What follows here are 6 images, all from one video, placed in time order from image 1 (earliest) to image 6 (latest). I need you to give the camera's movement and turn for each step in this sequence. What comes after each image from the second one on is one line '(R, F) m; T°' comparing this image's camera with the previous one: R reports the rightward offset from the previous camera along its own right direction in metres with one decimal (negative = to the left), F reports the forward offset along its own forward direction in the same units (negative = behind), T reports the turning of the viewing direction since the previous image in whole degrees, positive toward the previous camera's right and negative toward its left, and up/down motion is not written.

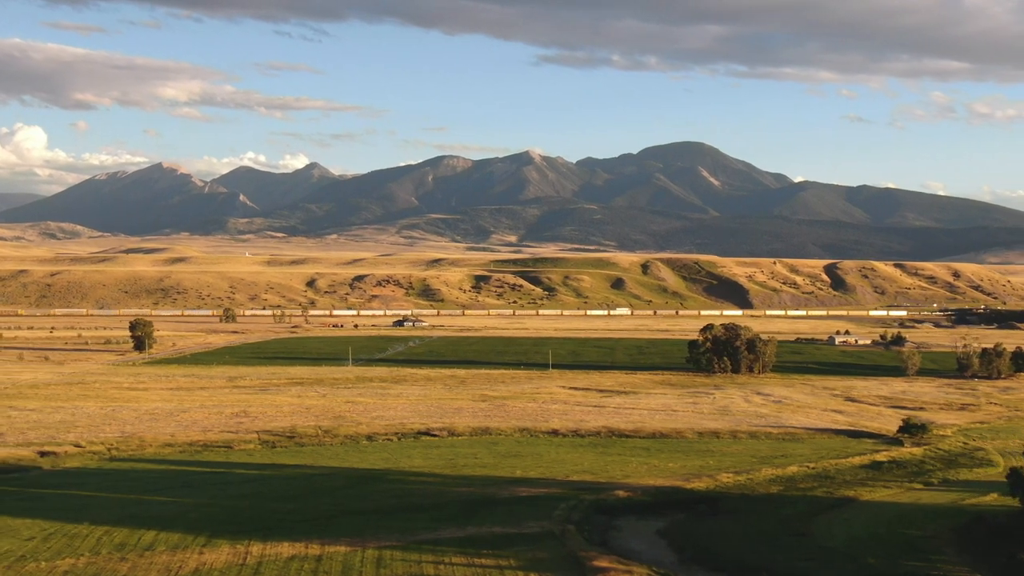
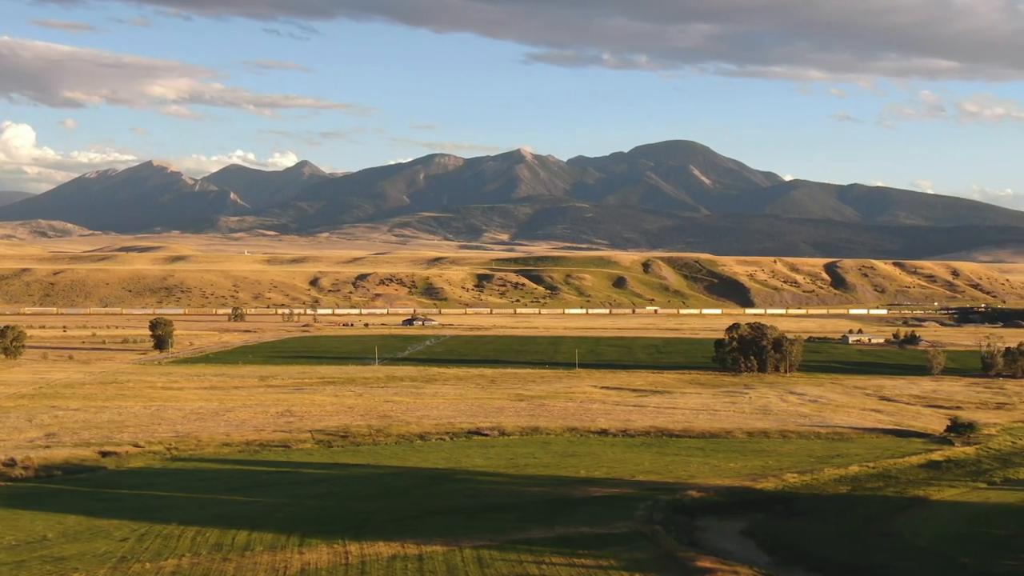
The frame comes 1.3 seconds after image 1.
(-2.0, 0.0) m; 0°
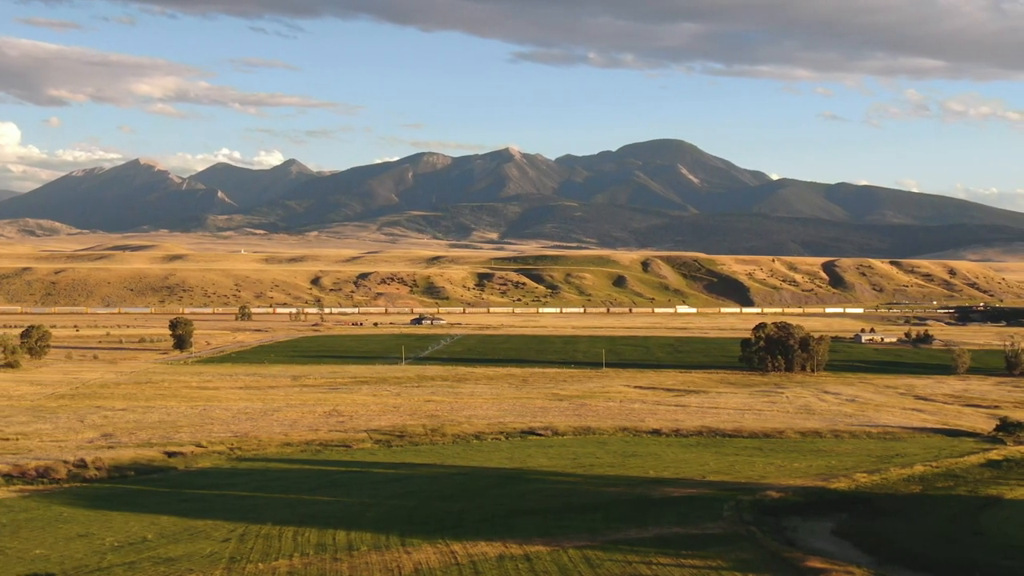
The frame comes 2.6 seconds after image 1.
(-2.2, 0.0) m; 0°
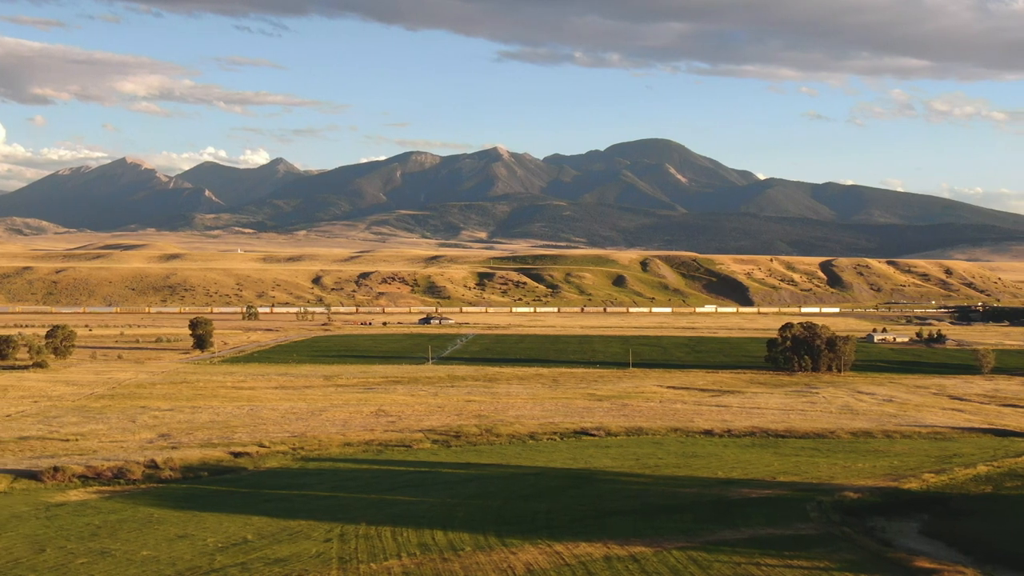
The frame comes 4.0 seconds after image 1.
(-2.2, -0.1) m; 0°
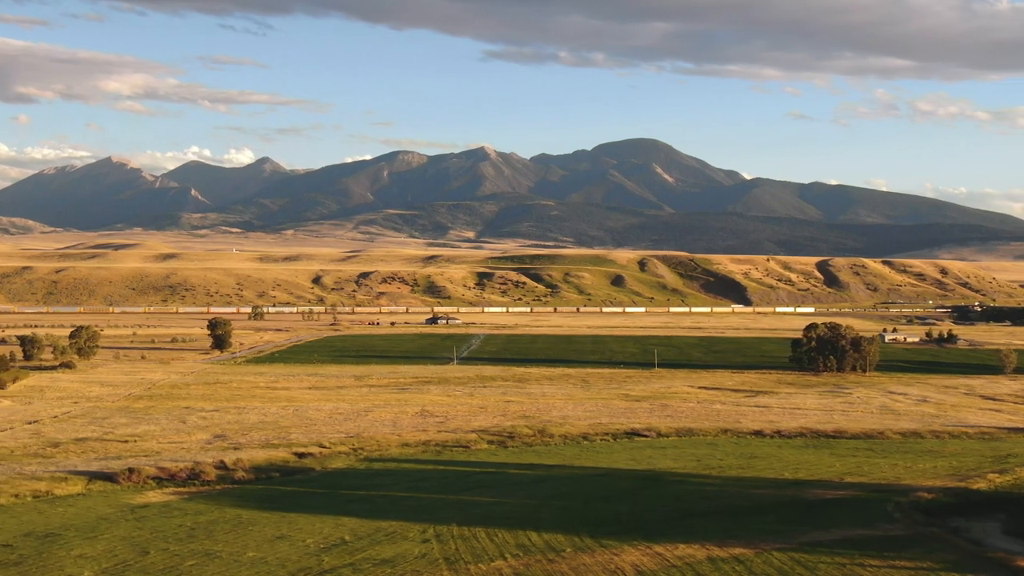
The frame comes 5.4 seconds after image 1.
(-2.2, -0.1) m; 0°
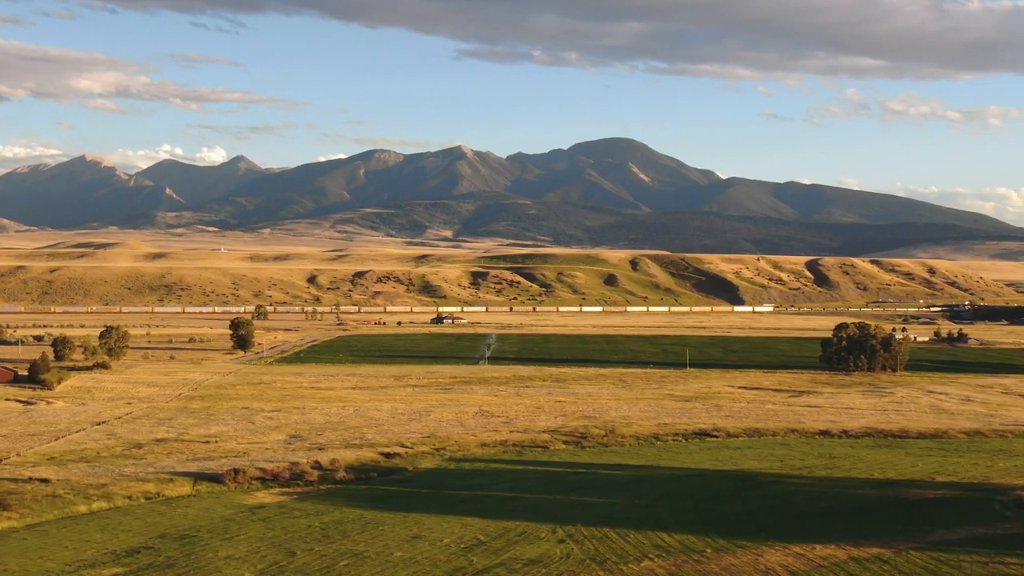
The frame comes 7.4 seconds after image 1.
(-3.2, -0.2) m; +1°
